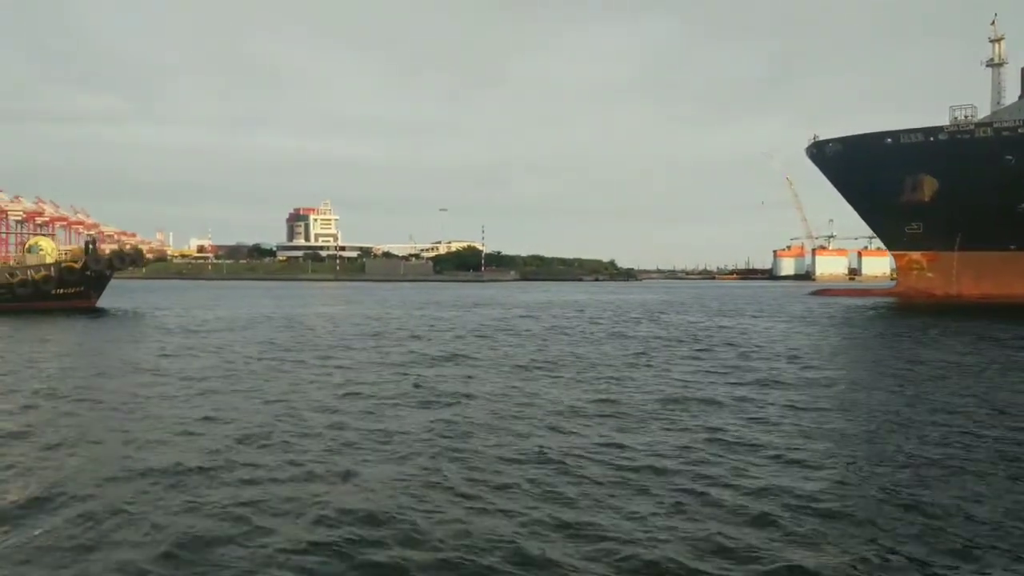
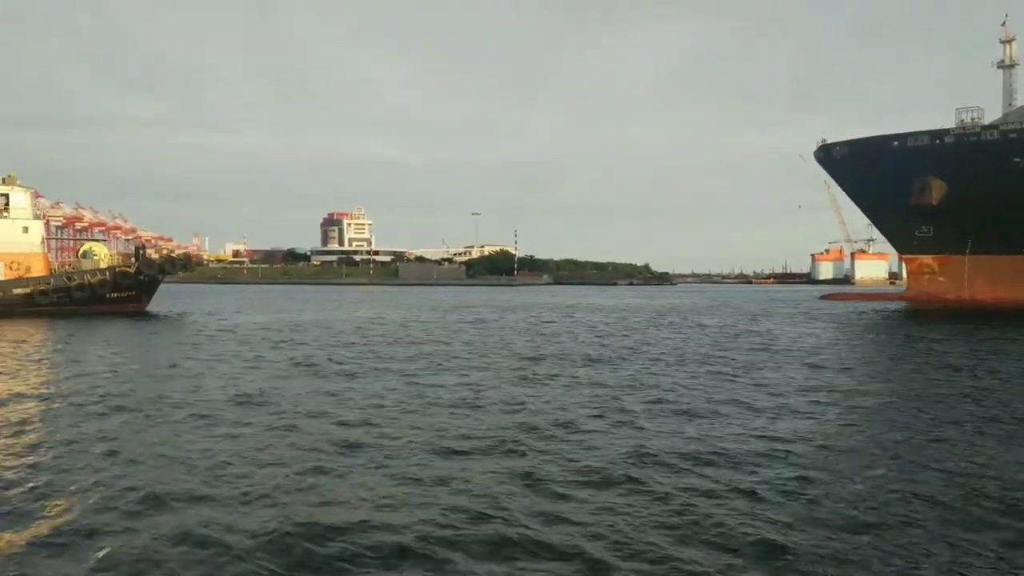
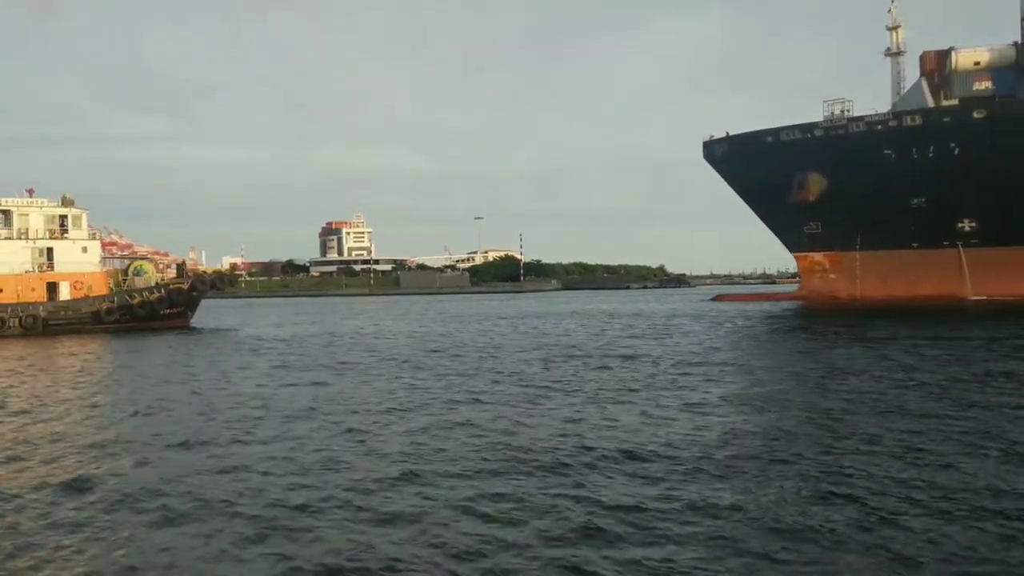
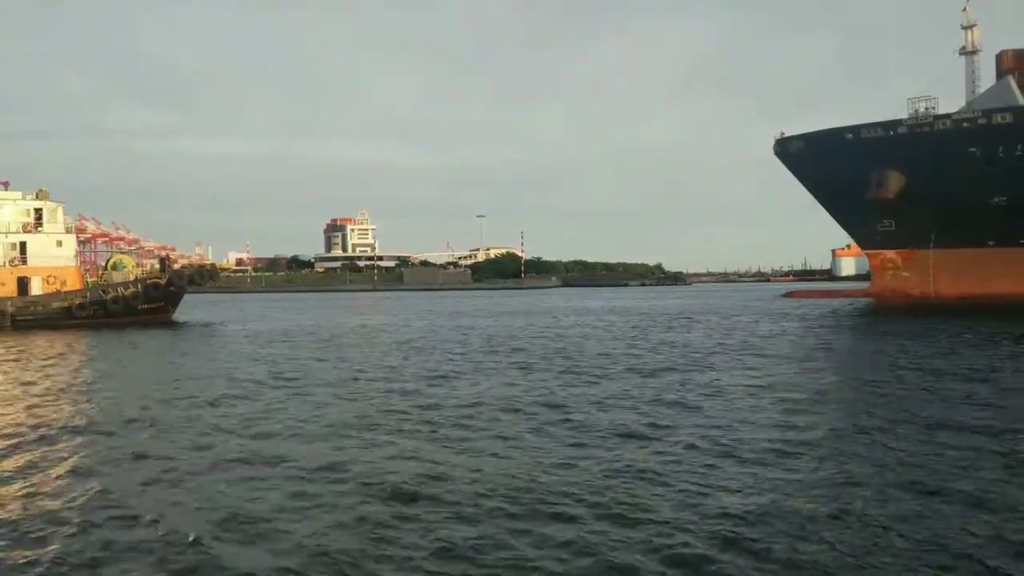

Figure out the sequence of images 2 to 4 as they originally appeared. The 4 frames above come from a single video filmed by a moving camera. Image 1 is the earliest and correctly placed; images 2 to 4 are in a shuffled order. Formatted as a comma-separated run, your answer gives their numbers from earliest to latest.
2, 4, 3
